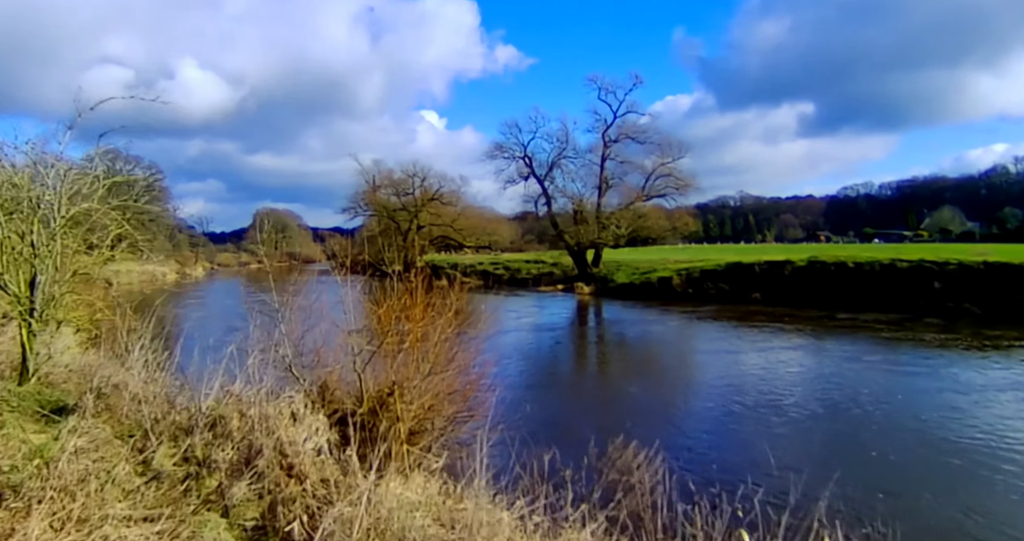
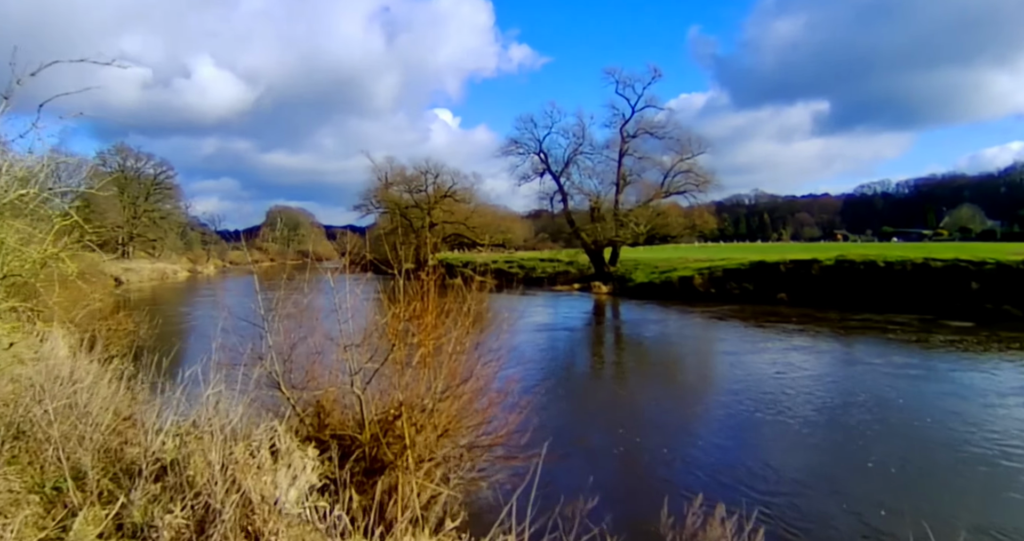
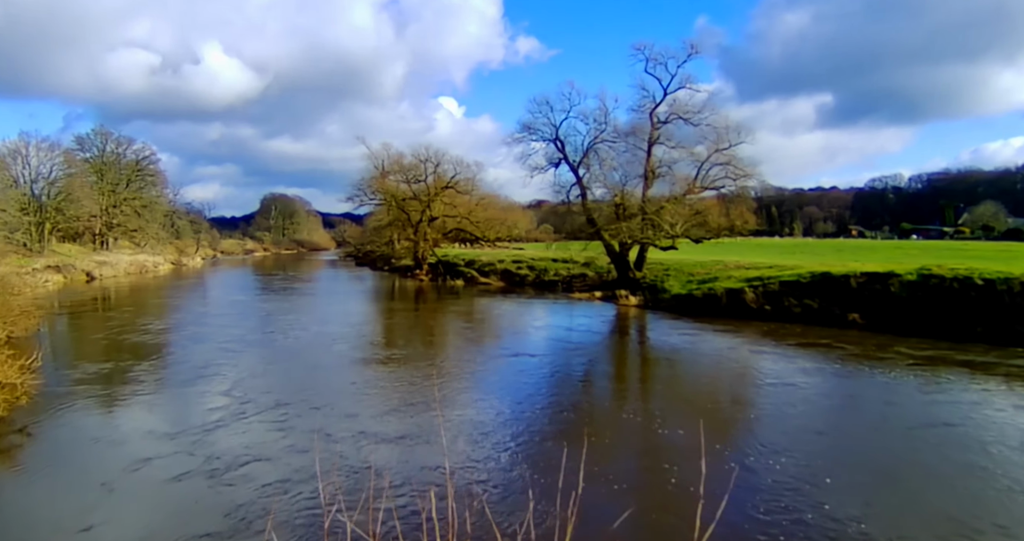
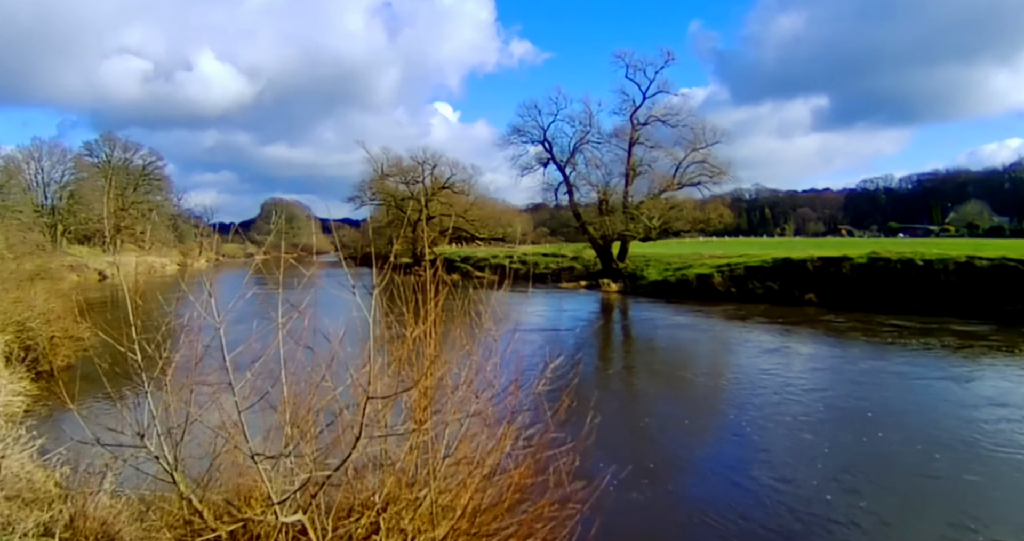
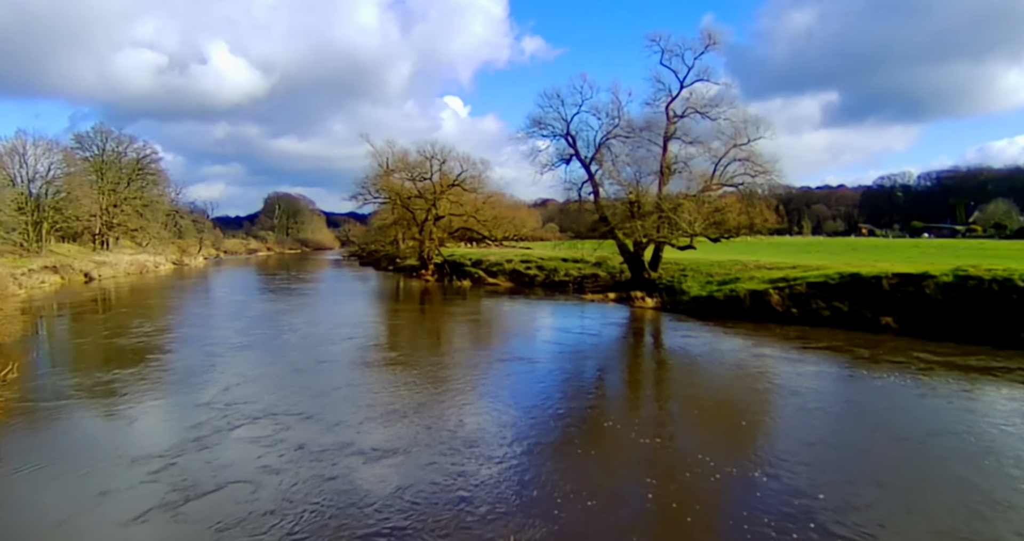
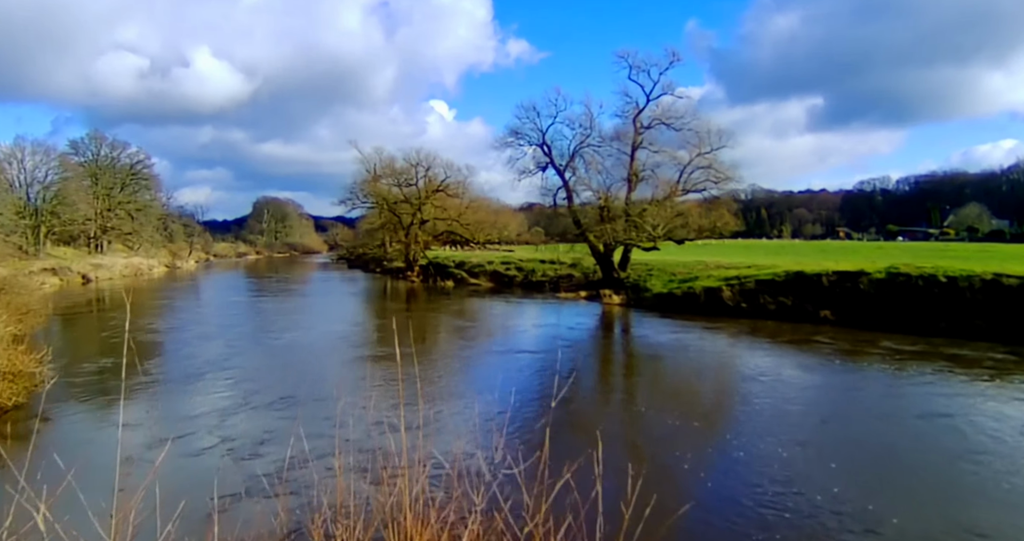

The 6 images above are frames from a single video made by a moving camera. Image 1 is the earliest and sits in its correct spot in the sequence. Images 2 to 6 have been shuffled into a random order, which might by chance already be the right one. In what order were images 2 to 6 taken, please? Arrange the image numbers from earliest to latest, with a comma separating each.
2, 4, 6, 3, 5
